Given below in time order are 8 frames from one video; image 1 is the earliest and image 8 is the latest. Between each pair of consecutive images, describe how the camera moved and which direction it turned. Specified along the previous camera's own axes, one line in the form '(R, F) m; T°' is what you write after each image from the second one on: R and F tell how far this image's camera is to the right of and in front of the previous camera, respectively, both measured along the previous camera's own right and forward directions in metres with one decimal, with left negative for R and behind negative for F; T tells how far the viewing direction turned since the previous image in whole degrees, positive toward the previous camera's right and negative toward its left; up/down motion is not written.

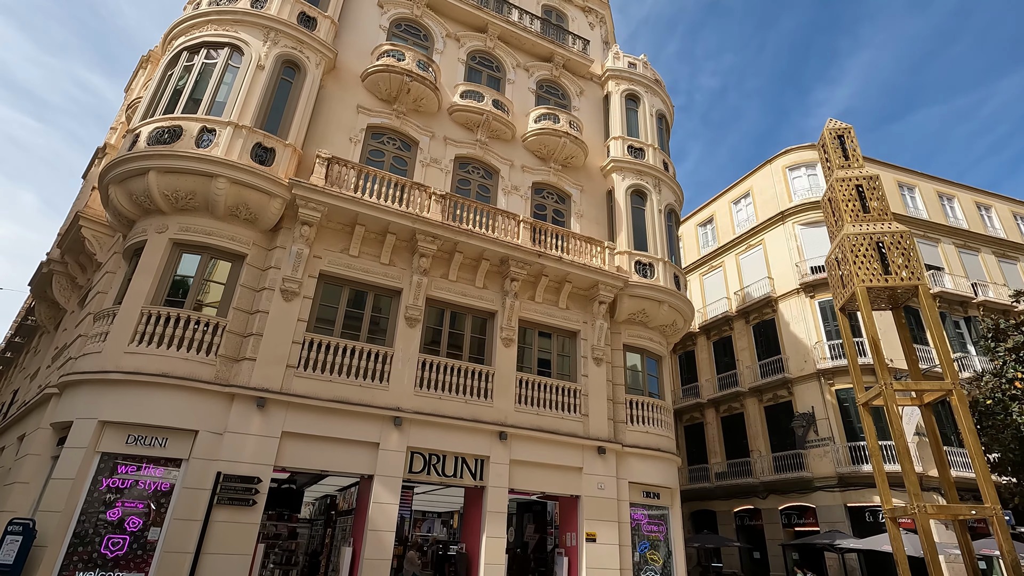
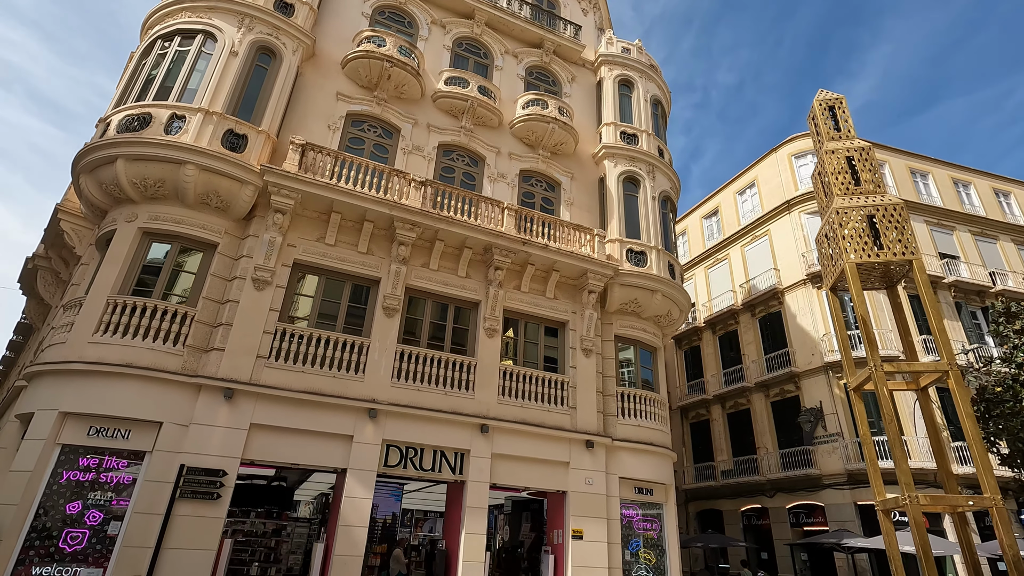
(+0.7, +0.4) m; -2°
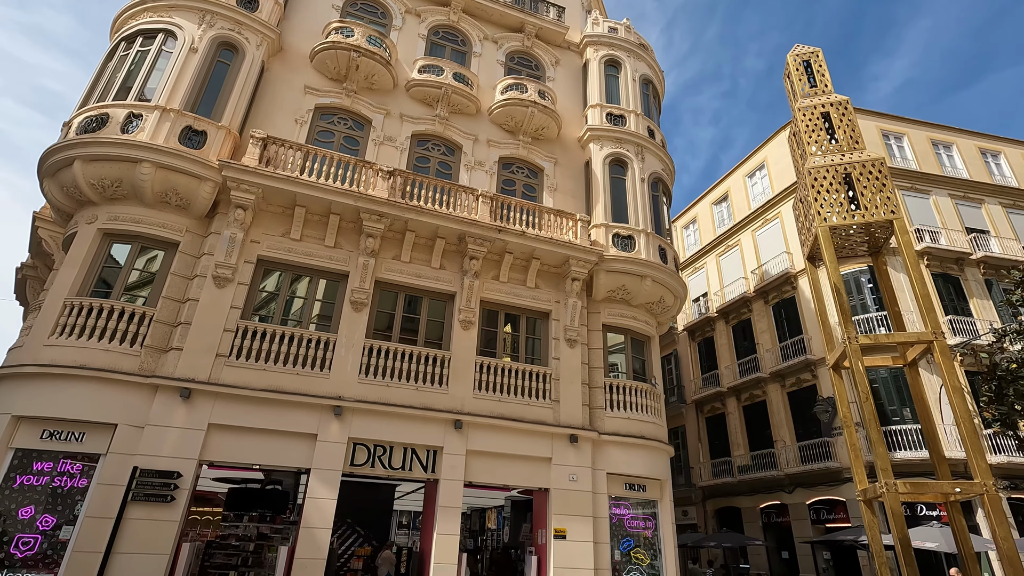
(+1.2, +0.6) m; -3°
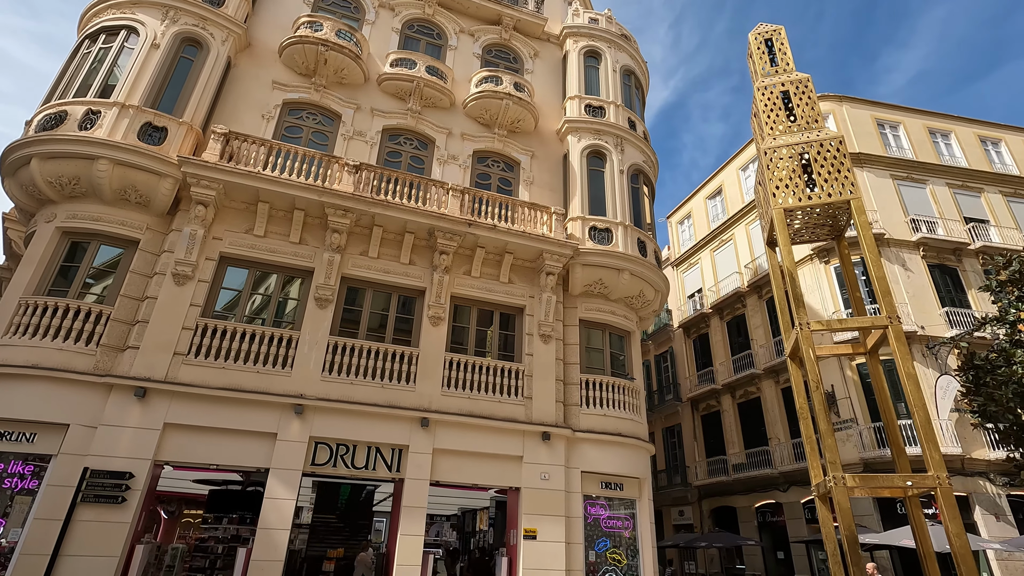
(+0.9, +0.3) m; -1°
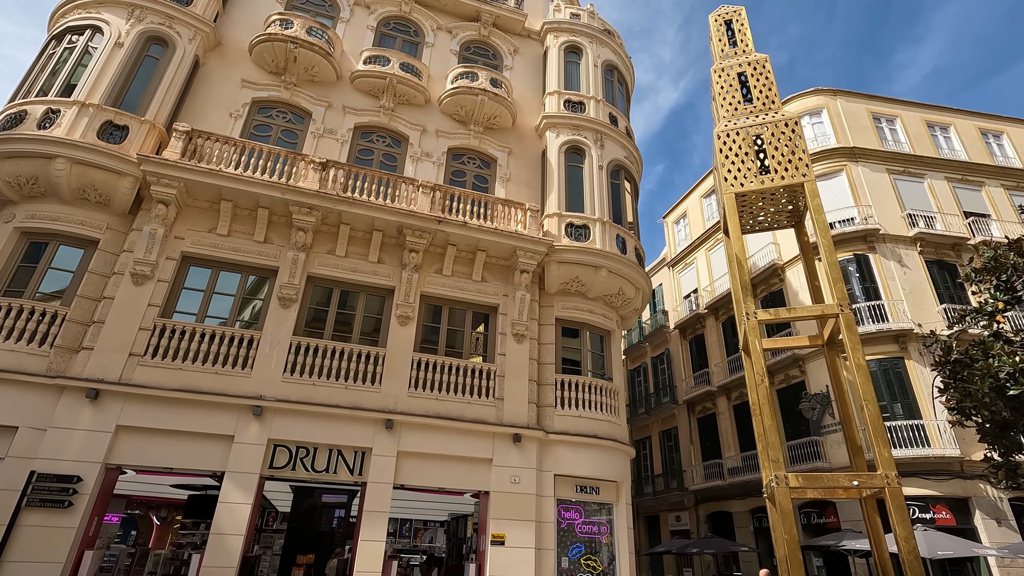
(+0.8, +0.3) m; -1°
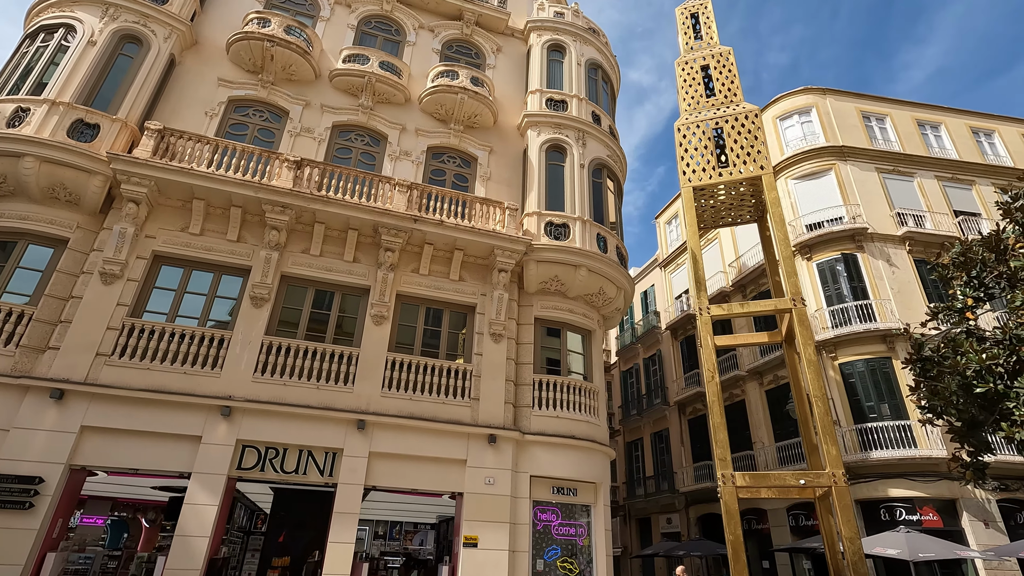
(+0.5, +0.1) m; 0°
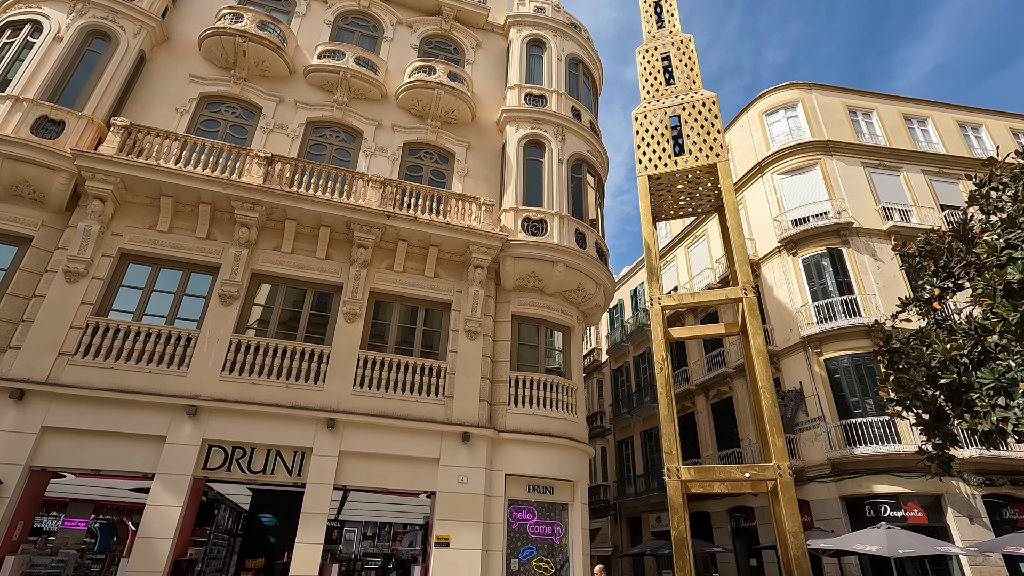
(+0.5, +0.1) m; 0°
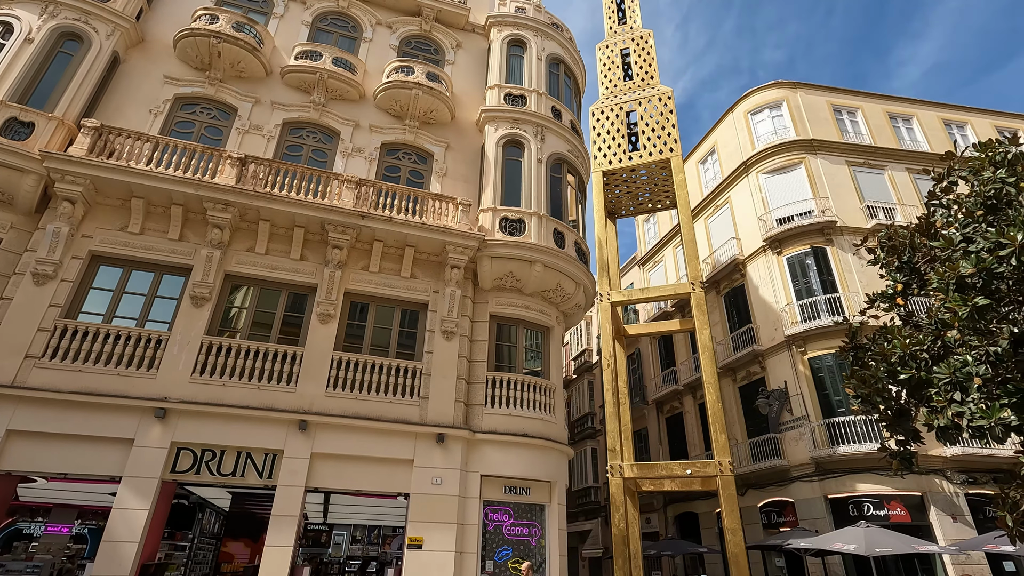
(+0.5, +0.1) m; 0°
